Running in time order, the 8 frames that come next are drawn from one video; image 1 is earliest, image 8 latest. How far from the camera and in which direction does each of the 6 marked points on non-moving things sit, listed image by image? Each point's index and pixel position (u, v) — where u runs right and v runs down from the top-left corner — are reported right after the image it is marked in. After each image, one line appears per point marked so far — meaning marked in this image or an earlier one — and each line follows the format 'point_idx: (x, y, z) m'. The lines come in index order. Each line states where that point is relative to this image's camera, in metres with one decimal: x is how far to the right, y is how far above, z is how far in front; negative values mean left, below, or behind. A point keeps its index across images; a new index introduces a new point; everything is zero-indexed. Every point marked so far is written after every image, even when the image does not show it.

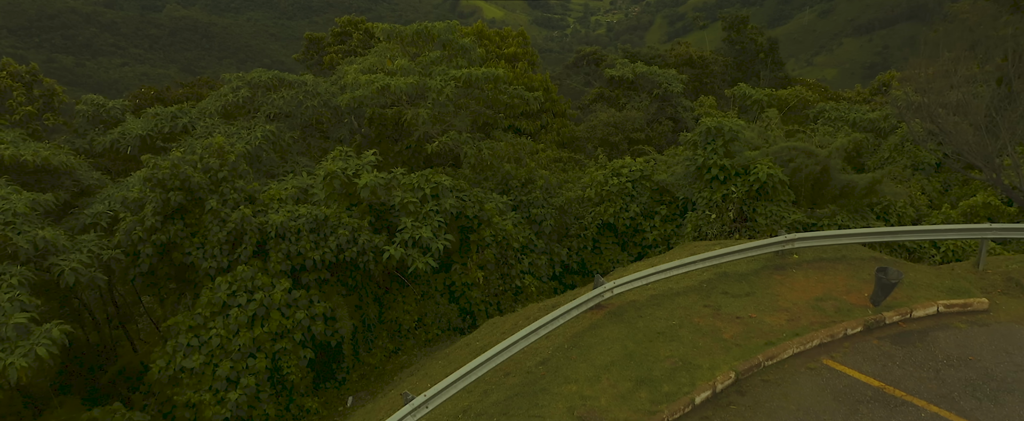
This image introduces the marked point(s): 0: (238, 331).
0: (-4.3, -1.9, +8.7) m
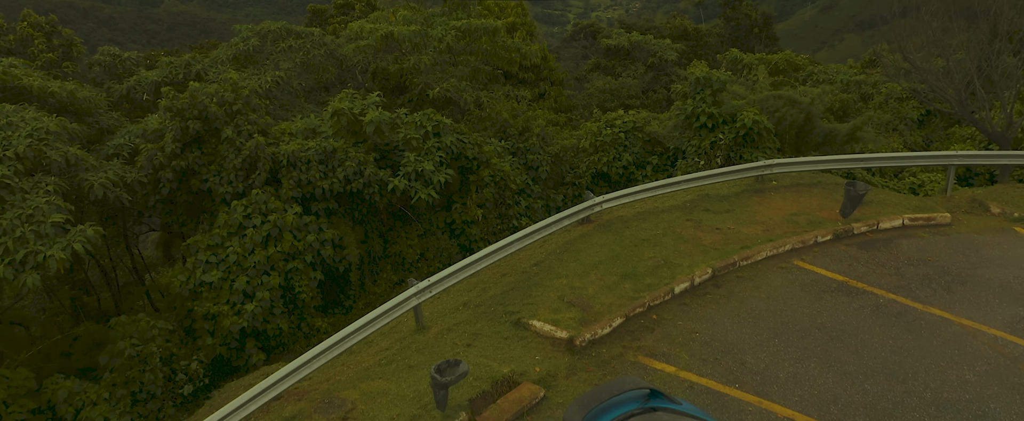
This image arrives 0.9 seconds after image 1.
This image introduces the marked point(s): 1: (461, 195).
0: (-4.3, -0.7, +9.4) m
1: (-1.1, +0.3, +12.2) m
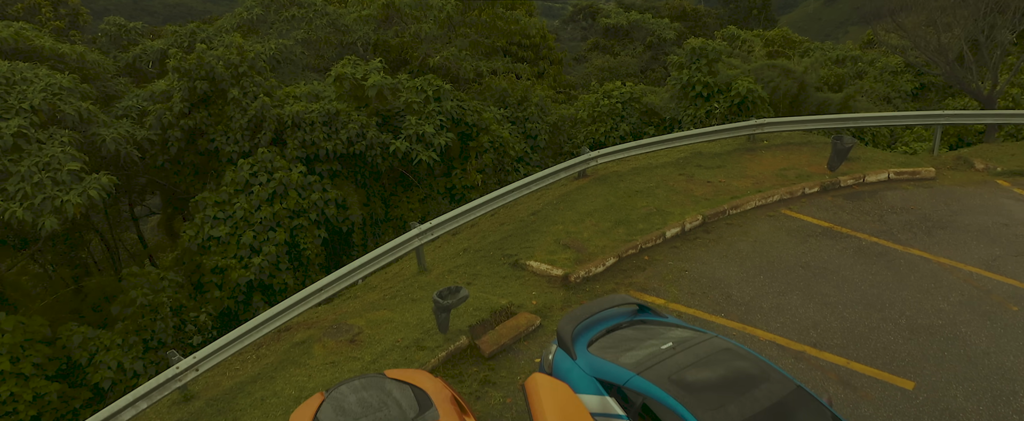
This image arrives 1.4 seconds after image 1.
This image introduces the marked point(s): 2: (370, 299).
0: (-4.4, +0.1, +9.7) m
1: (-1.1, +1.1, +12.5) m
2: (-1.7, -1.1, +6.7) m
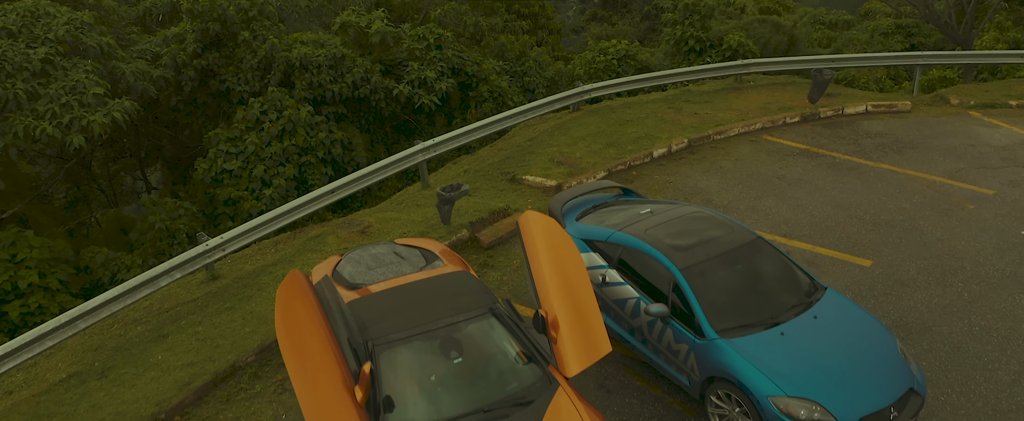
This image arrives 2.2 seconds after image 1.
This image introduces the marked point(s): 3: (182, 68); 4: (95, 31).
0: (-4.4, +1.2, +10.2) m
1: (-1.2, +2.3, +13.0) m
2: (-1.7, 0.0, +7.2) m
3: (-6.1, +2.6, +10.3) m
4: (-6.9, +3.0, +9.3) m
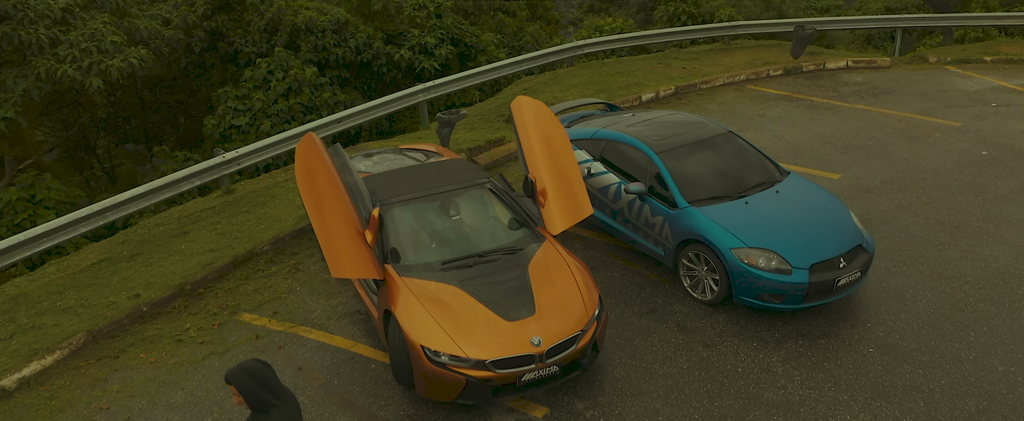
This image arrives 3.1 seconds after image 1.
0: (-4.5, +2.1, +10.6) m
1: (-1.2, +3.2, +13.4) m
2: (-1.8, +0.9, +7.7) m
3: (-6.1, +3.5, +10.7) m
4: (-7.0, +3.8, +9.8) m
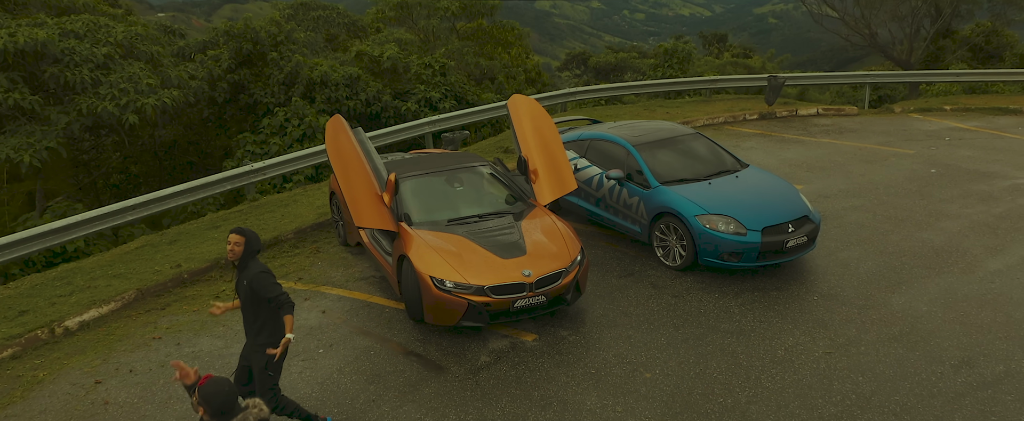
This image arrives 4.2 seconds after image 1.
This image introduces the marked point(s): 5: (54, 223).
0: (-4.5, +1.5, +11.6) m
1: (-1.3, +2.1, +14.5) m
2: (-1.8, +0.7, +8.5) m
3: (-6.1, +2.8, +11.9) m
4: (-7.0, +3.3, +10.9) m
5: (-4.4, -0.1, +5.4) m
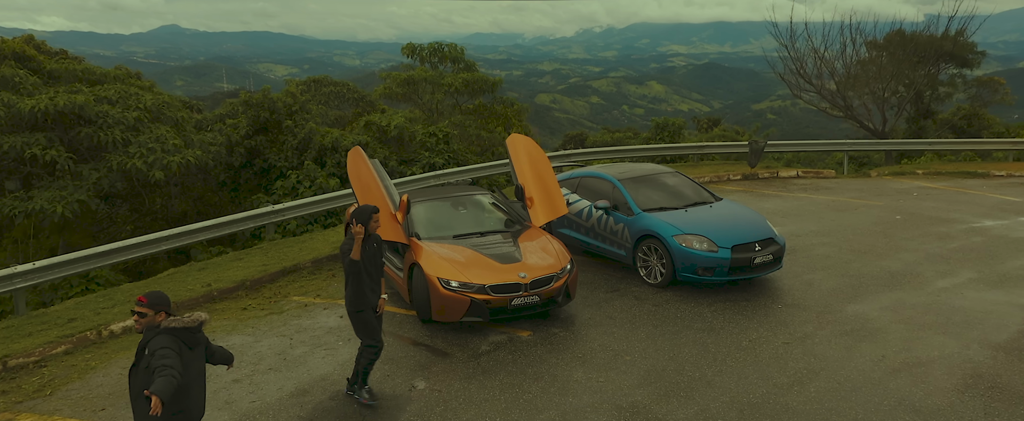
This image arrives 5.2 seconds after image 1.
0: (-4.5, +0.3, +12.4) m
1: (-1.3, +0.6, +15.3) m
2: (-1.8, -0.1, +9.2) m
3: (-6.2, +1.6, +12.8) m
4: (-7.0, +2.2, +12.0) m
5: (-4.4, -0.4, +6.0) m
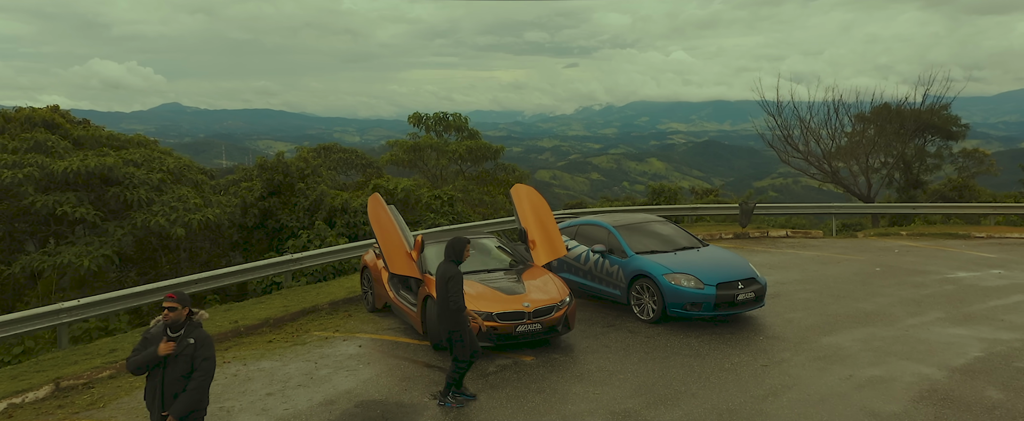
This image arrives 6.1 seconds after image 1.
0: (-4.5, -1.0, +12.9) m
1: (-1.2, -1.1, +15.9) m
2: (-1.8, -1.0, +9.7) m
3: (-6.1, +0.3, +13.5) m
4: (-7.0, +1.0, +12.8) m
5: (-4.4, -0.9, +6.5) m
